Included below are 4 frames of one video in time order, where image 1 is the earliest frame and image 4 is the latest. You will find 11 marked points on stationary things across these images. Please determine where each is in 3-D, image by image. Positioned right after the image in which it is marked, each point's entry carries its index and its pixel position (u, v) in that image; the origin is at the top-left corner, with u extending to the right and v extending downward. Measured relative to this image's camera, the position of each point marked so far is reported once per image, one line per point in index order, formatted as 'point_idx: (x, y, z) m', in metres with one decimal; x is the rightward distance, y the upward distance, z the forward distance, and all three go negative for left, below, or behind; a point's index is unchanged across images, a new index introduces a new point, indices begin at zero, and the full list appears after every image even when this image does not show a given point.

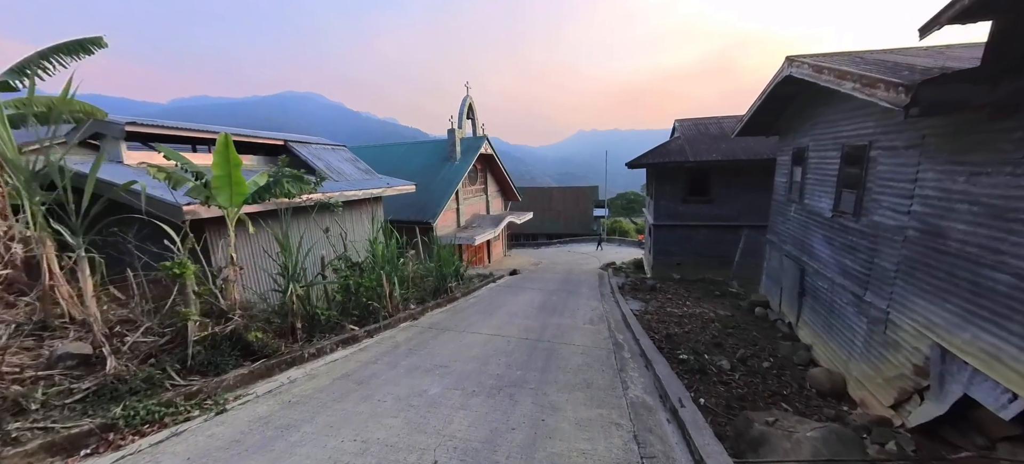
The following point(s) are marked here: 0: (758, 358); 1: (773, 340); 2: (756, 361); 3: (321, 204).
0: (+3.5, -1.8, +5.5) m
1: (+4.1, -1.7, +6.2) m
2: (+3.4, -1.8, +5.4) m
3: (-3.0, +0.4, +6.2) m
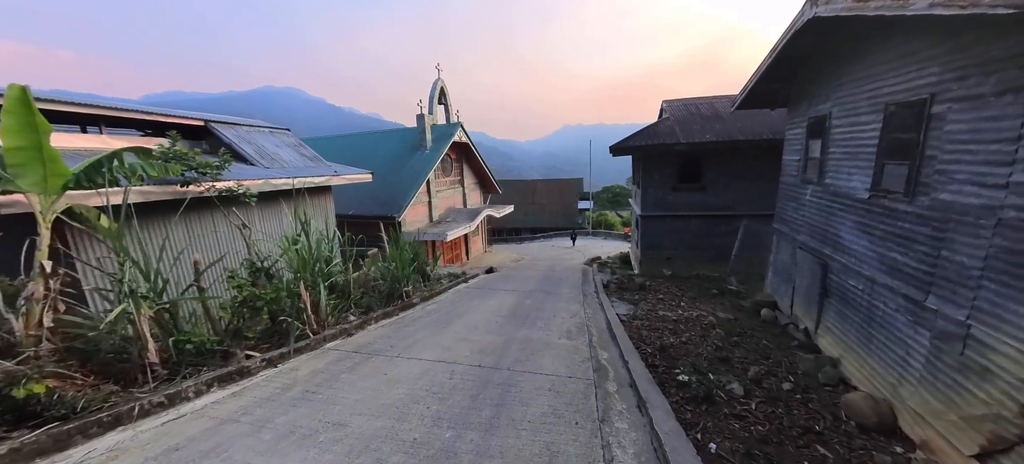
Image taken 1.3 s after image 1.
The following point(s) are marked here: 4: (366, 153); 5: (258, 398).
0: (+3.0, -1.6, +4.4) m
1: (+3.6, -1.5, +5.0) m
2: (+2.9, -1.6, +4.3) m
3: (-3.6, +0.5, +4.8) m
4: (-5.7, +3.0, +15.1) m
5: (-2.0, -1.3, +3.0) m
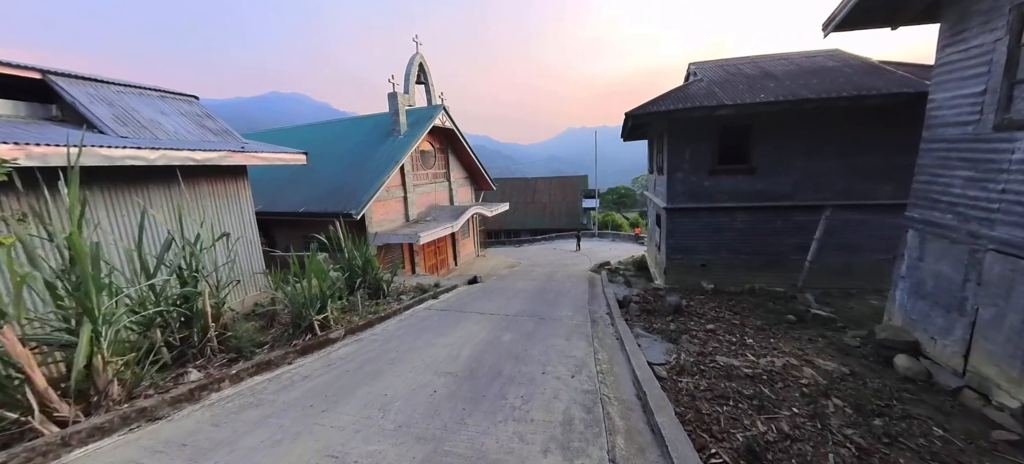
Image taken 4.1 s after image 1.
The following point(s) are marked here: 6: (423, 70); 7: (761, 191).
0: (+2.6, -1.6, +1.8) m
1: (+3.2, -1.5, +2.5) m
2: (+2.5, -1.6, +1.8) m
3: (-4.0, +0.5, +2.4) m
4: (-5.9, +3.0, +12.7) m
5: (-2.4, -1.2, +0.5) m
6: (-3.2, +5.7, +13.9) m
7: (+4.5, +0.8, +7.1) m
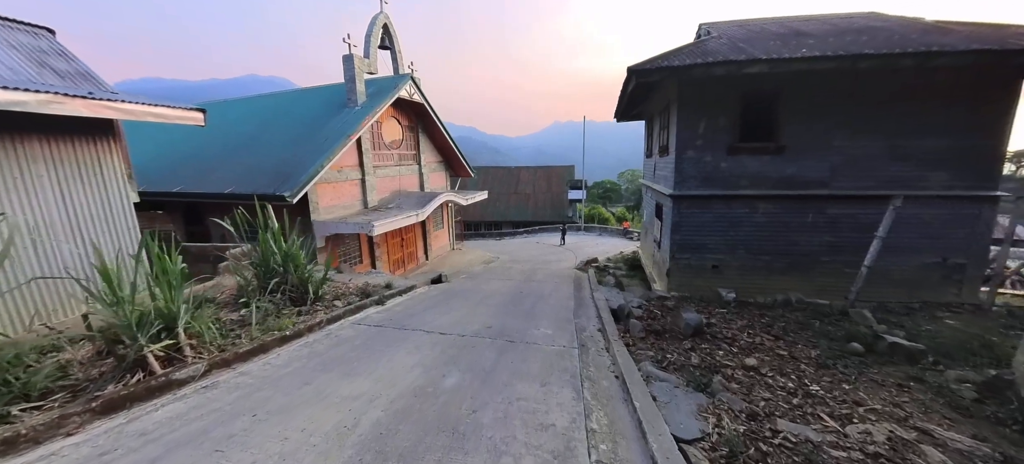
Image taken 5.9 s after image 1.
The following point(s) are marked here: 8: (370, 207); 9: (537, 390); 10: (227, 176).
0: (+2.3, -1.6, +0.4) m
1: (+2.9, -1.5, +1.1) m
2: (+2.2, -1.6, +0.3) m
3: (-4.3, +0.7, +0.7) m
4: (-6.6, +3.3, +10.9) m
5: (-2.7, -1.2, -1.1) m
6: (-3.8, +6.0, +12.1) m
7: (+4.1, +0.8, +5.7) m
8: (-3.8, +0.7, +10.4) m
9: (+0.2, -1.1, +2.8) m
10: (-6.2, +1.2, +8.5) m
